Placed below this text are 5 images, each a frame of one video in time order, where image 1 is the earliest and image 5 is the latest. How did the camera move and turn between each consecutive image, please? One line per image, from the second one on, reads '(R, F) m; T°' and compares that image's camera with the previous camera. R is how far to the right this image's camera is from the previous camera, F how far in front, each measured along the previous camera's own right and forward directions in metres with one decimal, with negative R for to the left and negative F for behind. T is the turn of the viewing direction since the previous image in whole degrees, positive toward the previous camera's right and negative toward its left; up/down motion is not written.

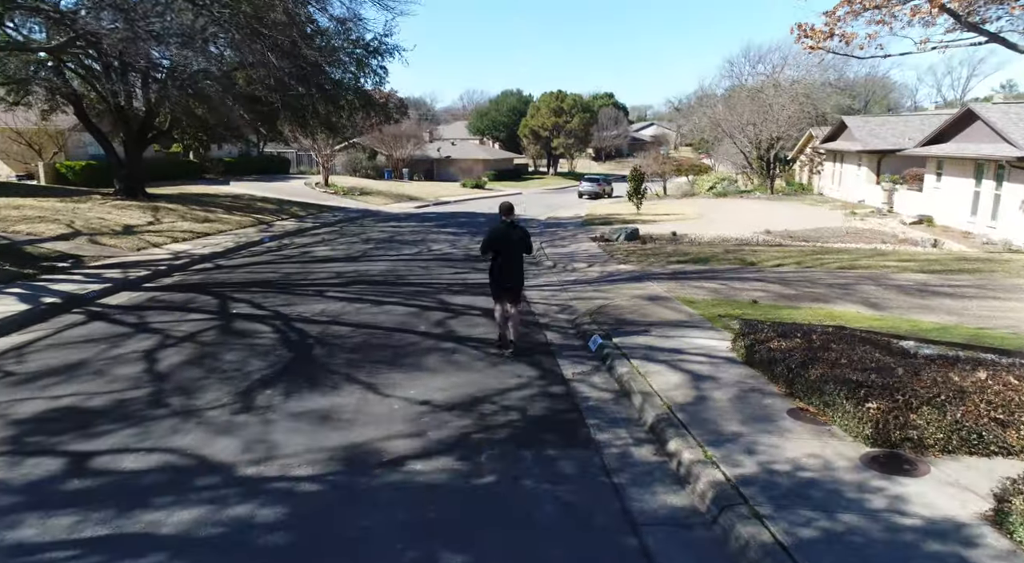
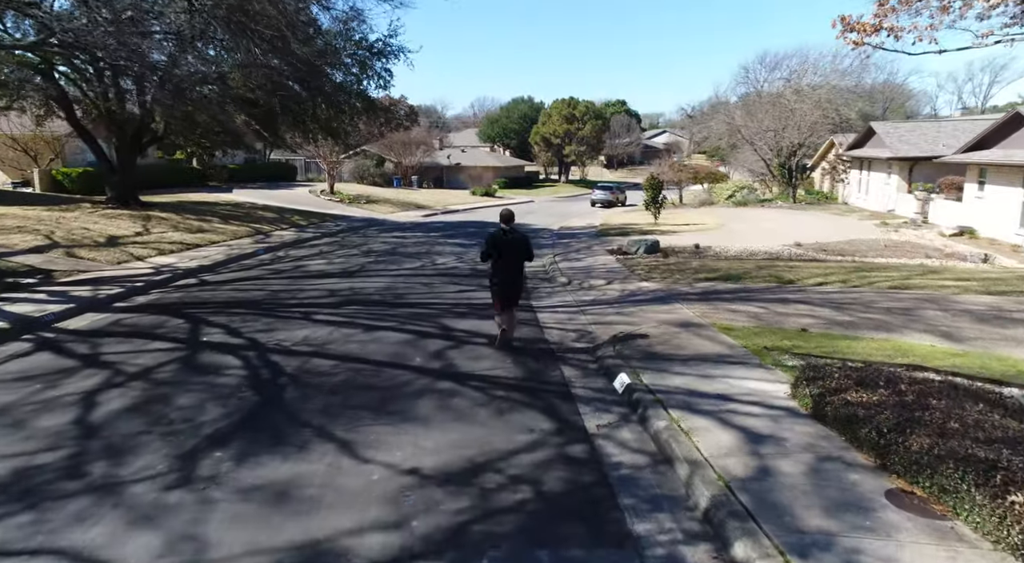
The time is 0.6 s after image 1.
(0.0, +1.2) m; -1°
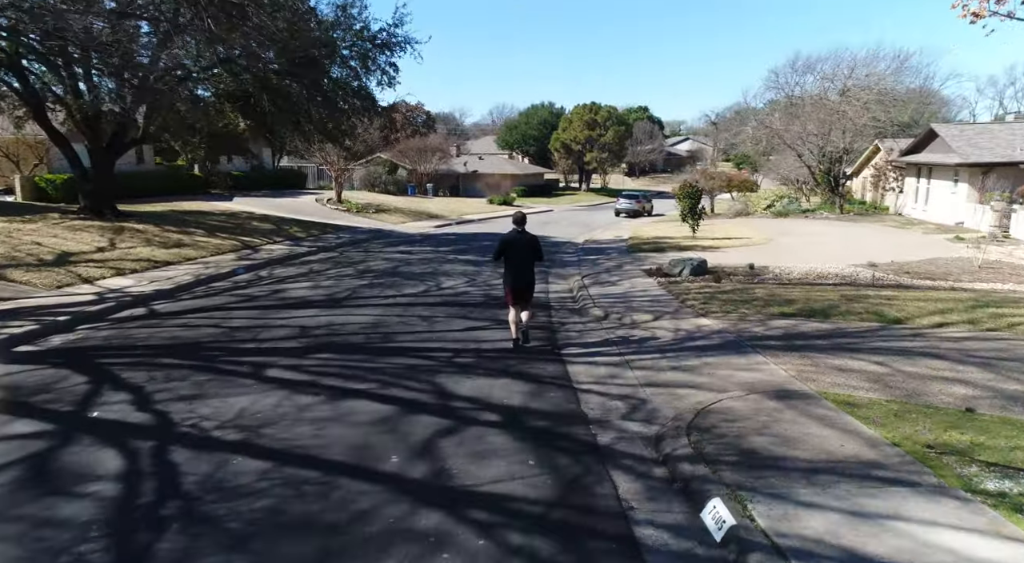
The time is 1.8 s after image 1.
(-0.1, +2.5) m; -2°
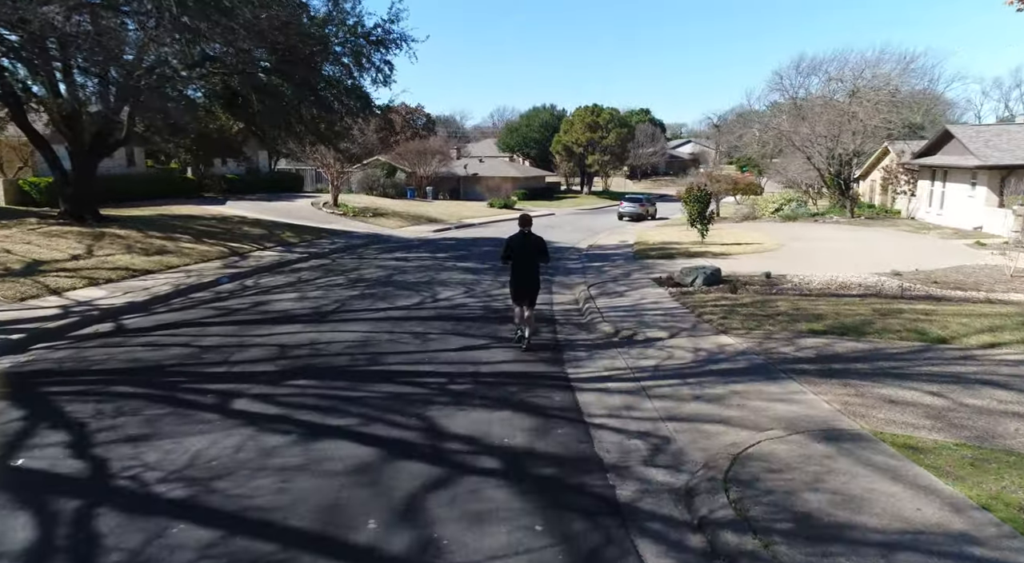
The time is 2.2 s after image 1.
(0.0, +0.9) m; 0°
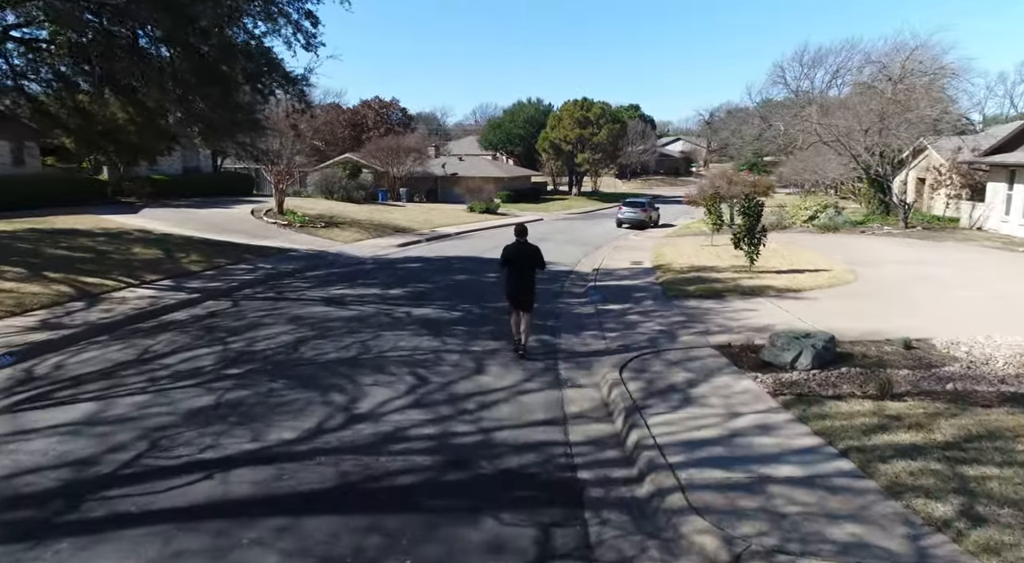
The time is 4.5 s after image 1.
(0.0, +5.5) m; +1°
